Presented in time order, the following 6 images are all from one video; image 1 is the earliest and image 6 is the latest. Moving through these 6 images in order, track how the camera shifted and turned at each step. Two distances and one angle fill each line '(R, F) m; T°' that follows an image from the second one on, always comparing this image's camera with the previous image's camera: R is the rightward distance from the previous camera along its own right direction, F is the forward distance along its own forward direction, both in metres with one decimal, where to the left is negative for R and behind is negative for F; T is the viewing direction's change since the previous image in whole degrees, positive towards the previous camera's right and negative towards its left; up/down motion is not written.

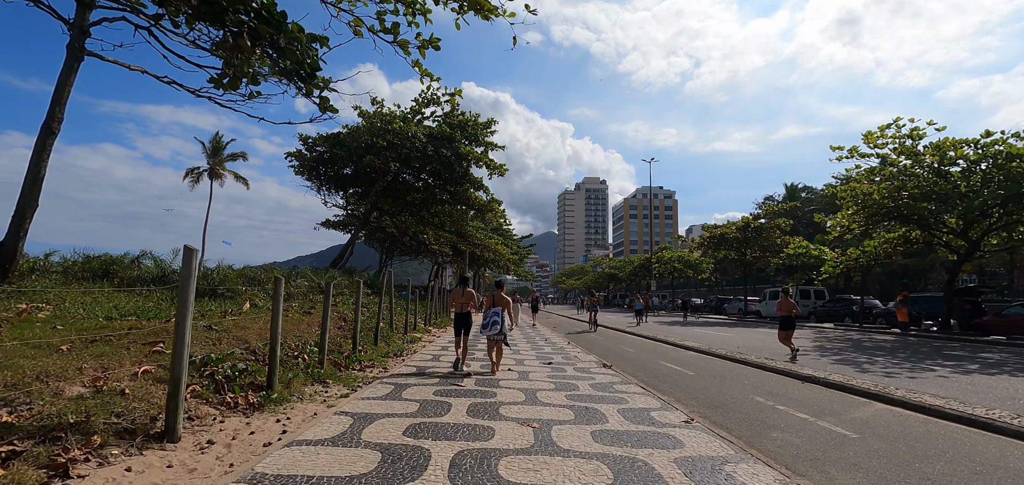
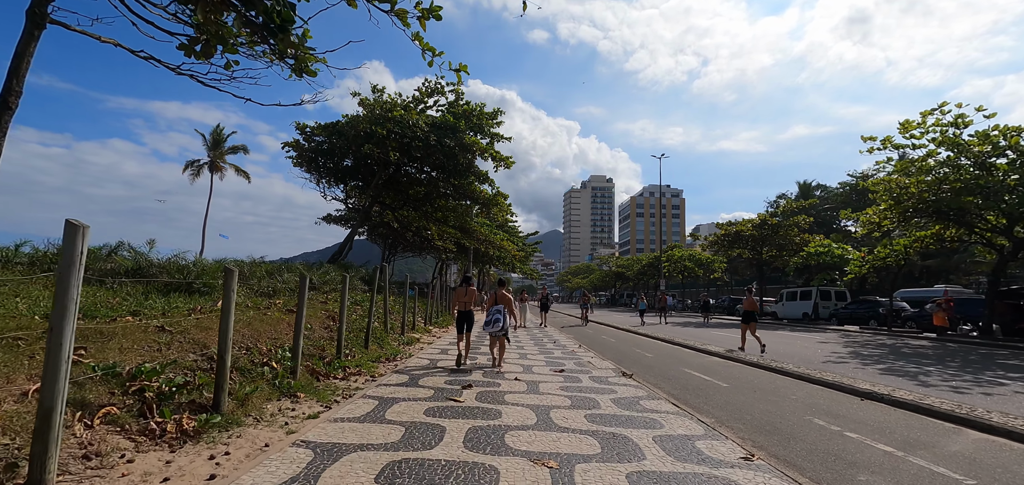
(0.0, +1.0) m; -1°
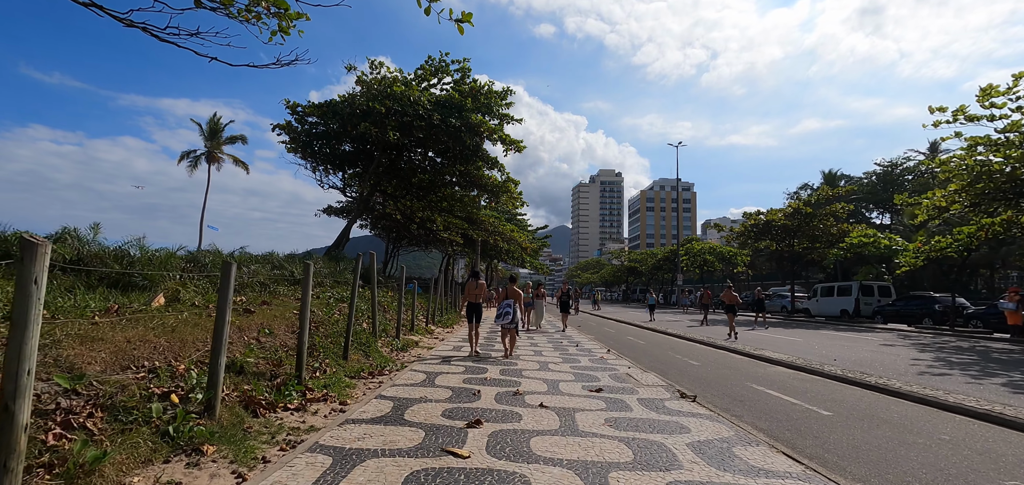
(-0.1, +0.4) m; -1°
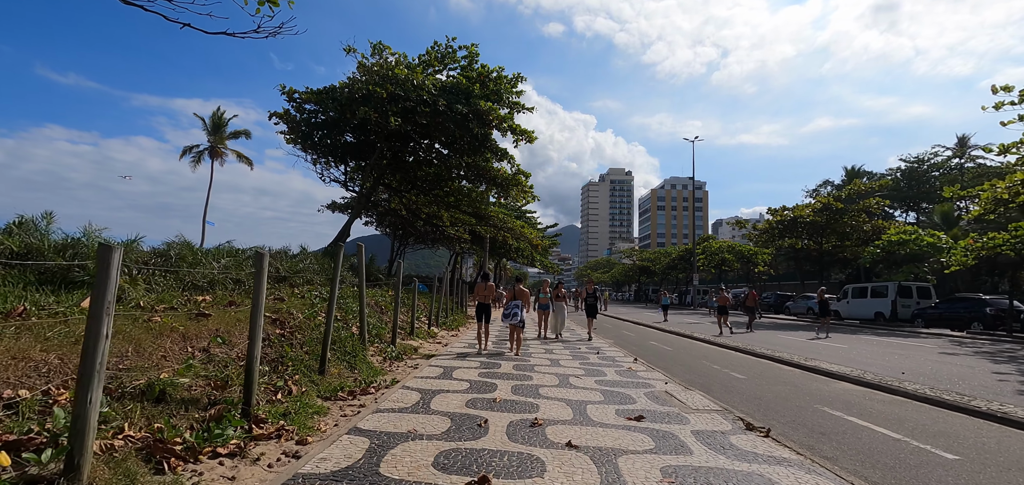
(-0.1, +1.4) m; -1°
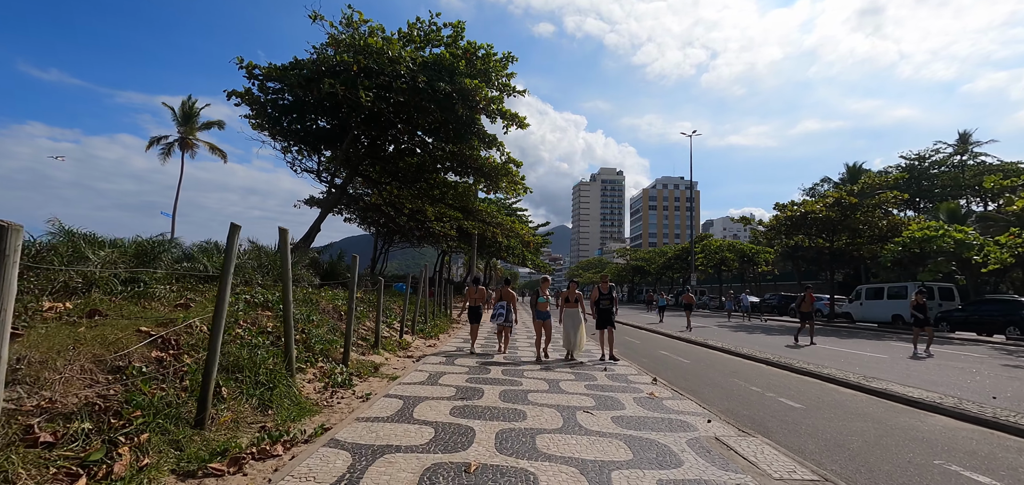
(+0.1, +2.0) m; +1°
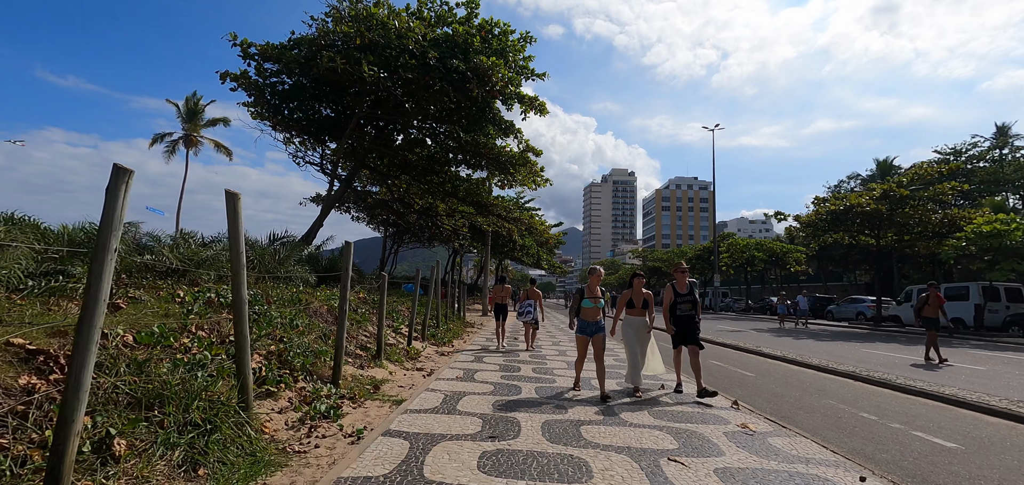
(-0.4, +1.7) m; -1°
